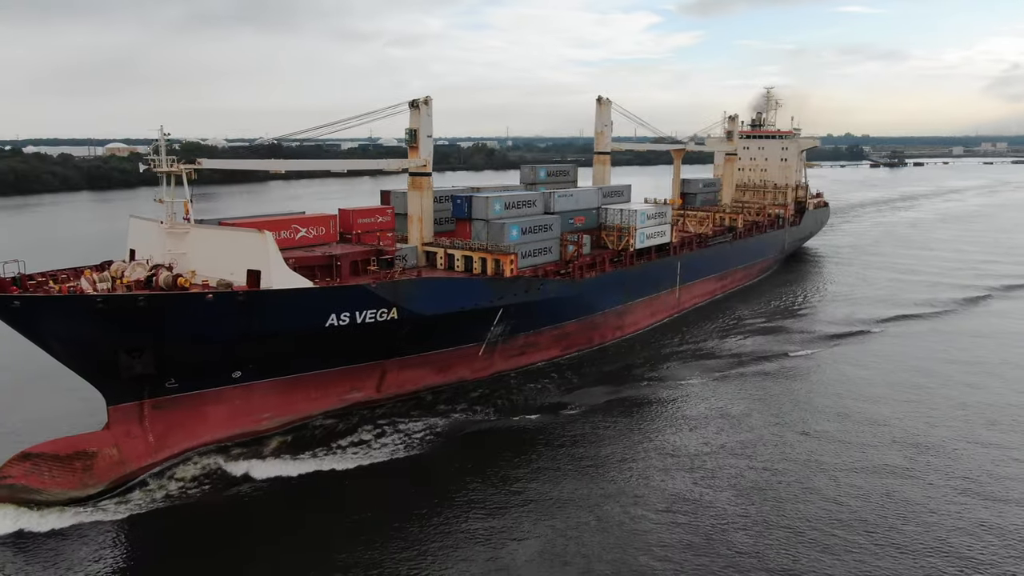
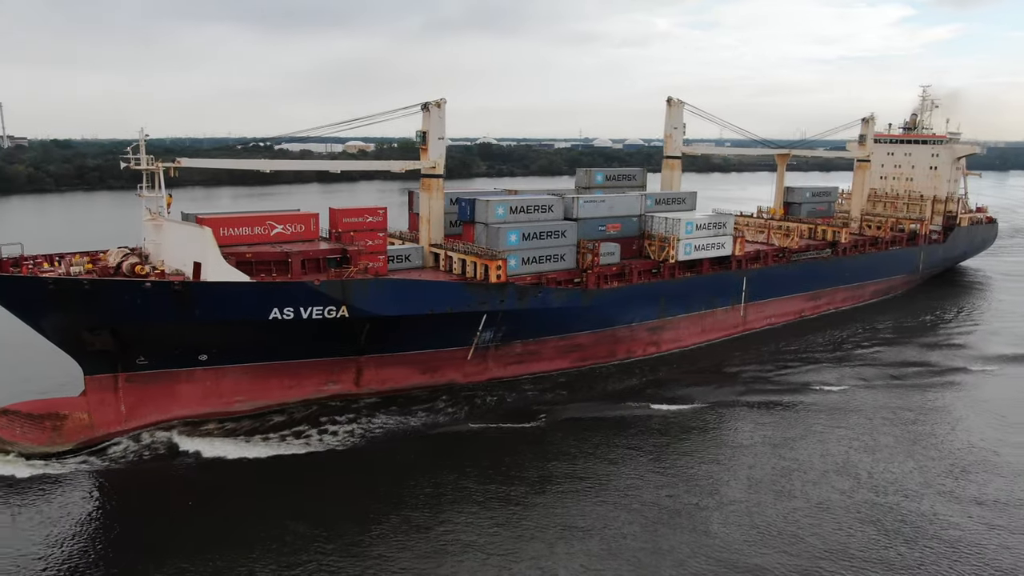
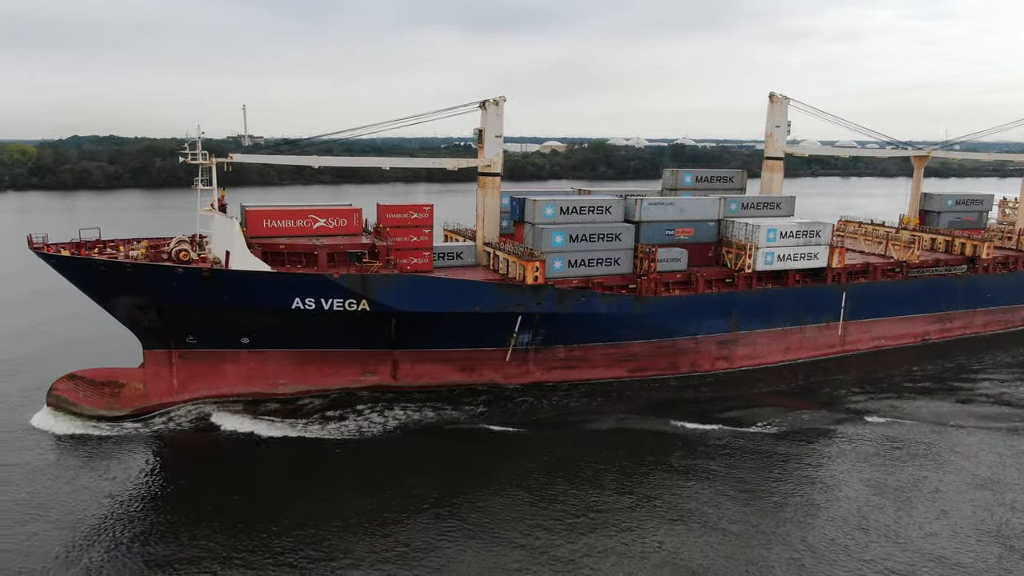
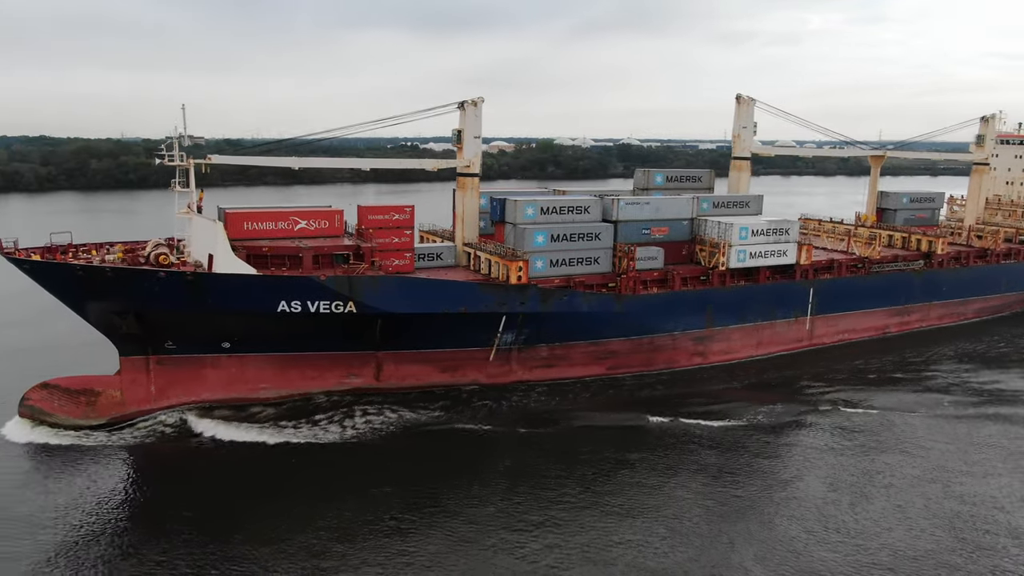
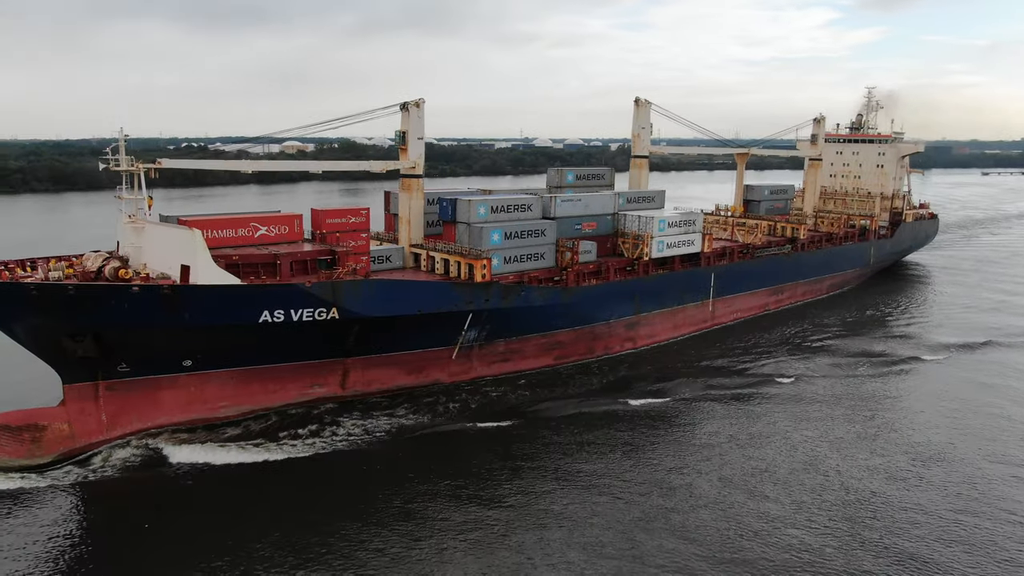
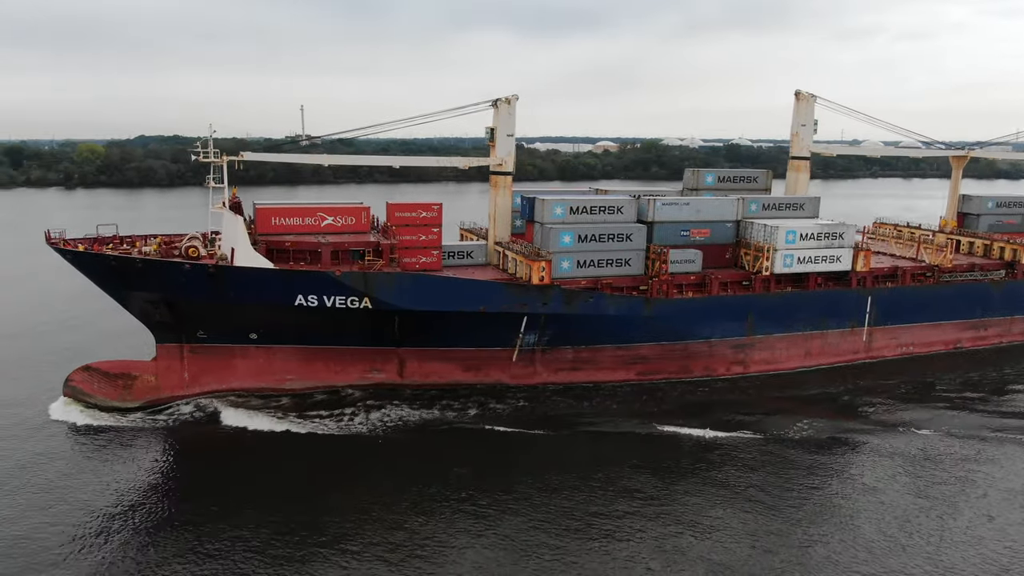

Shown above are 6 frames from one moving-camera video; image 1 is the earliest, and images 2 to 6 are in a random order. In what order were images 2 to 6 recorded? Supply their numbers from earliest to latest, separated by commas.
5, 2, 4, 3, 6
